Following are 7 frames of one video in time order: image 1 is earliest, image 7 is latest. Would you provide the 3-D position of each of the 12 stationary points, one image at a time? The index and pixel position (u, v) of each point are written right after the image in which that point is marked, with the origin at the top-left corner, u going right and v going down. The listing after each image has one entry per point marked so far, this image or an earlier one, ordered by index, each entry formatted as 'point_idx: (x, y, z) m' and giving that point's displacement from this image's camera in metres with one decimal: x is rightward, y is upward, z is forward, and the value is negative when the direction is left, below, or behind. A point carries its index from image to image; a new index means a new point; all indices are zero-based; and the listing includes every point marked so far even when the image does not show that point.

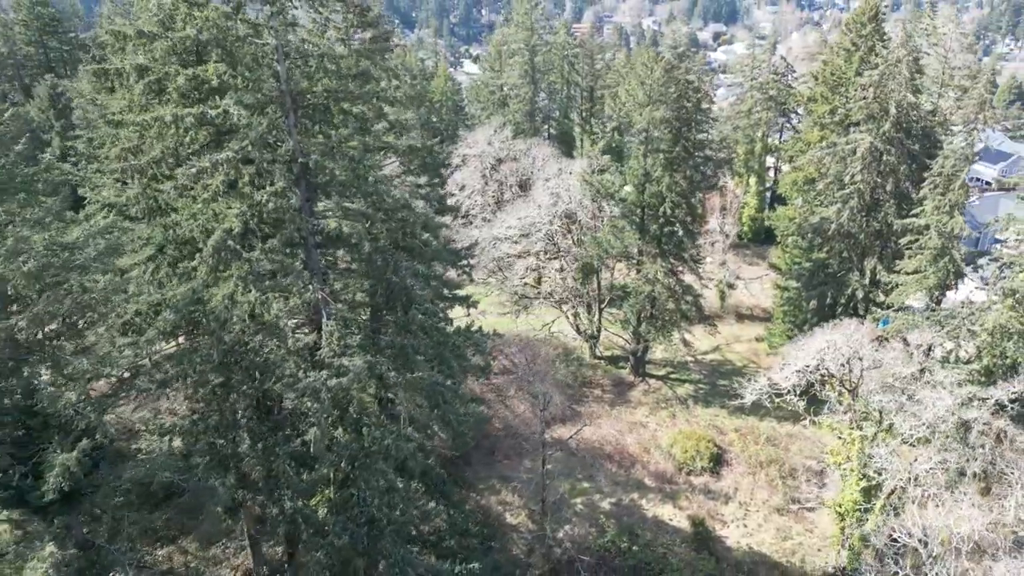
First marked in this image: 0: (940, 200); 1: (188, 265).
0: (+11.5, +2.4, +18.6) m
1: (-4.3, +0.3, +9.2) m
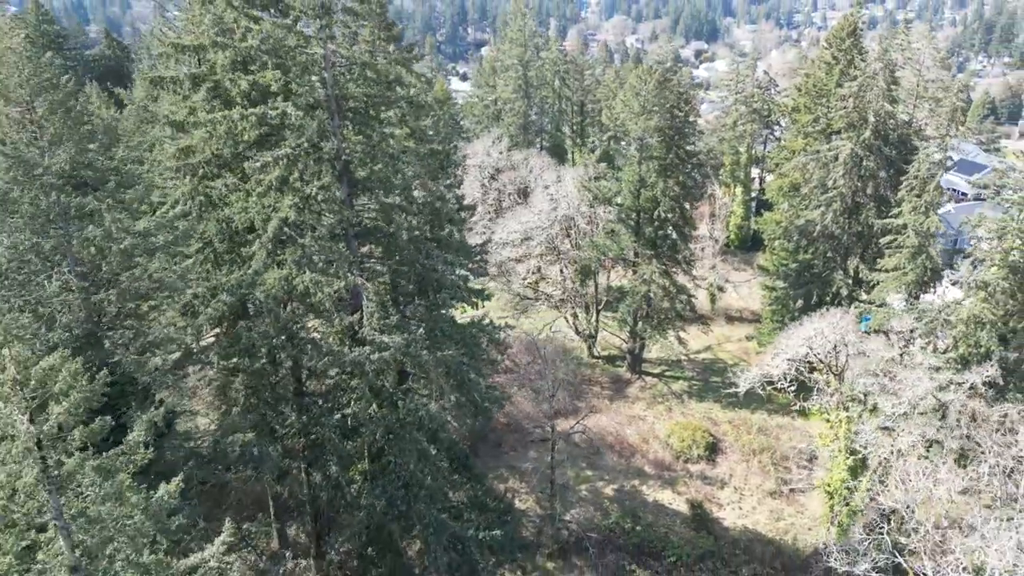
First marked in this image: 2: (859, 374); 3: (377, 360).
0: (+11.6, +2.5, +19.9) m
1: (-4.0, +0.5, +10.2) m
2: (+8.2, -2.0, +16.4) m
3: (-2.0, -1.1, +10.3) m
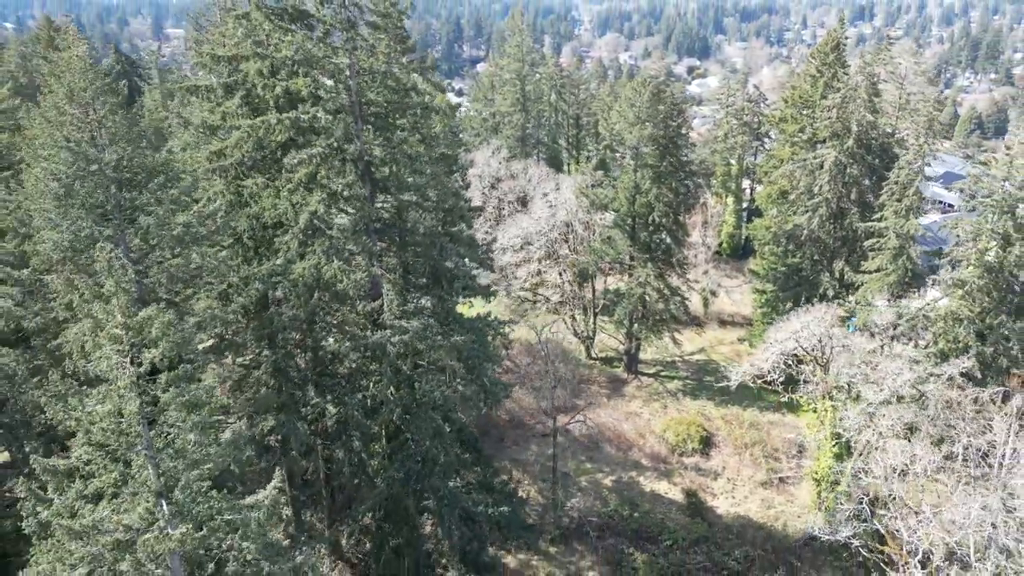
0: (+11.7, +2.5, +21.0) m
1: (-3.8, +0.7, +11.2) m
2: (+8.3, -1.9, +17.4) m
3: (-1.9, -0.9, +11.2) m
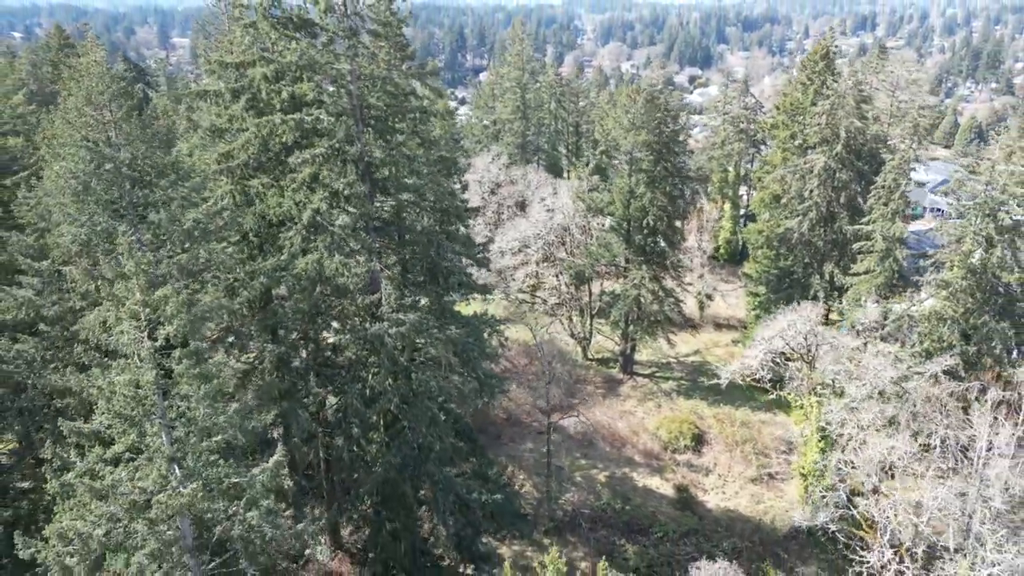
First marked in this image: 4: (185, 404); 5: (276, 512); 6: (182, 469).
0: (+11.6, +2.4, +21.6) m
1: (-4.0, +0.8, +11.8) m
2: (+8.2, -1.9, +18.0) m
3: (-2.0, -0.8, +11.8) m
4: (-3.5, -1.2, +7.3) m
5: (-2.8, -2.6, +8.2) m
6: (-3.5, -1.9, +7.1) m
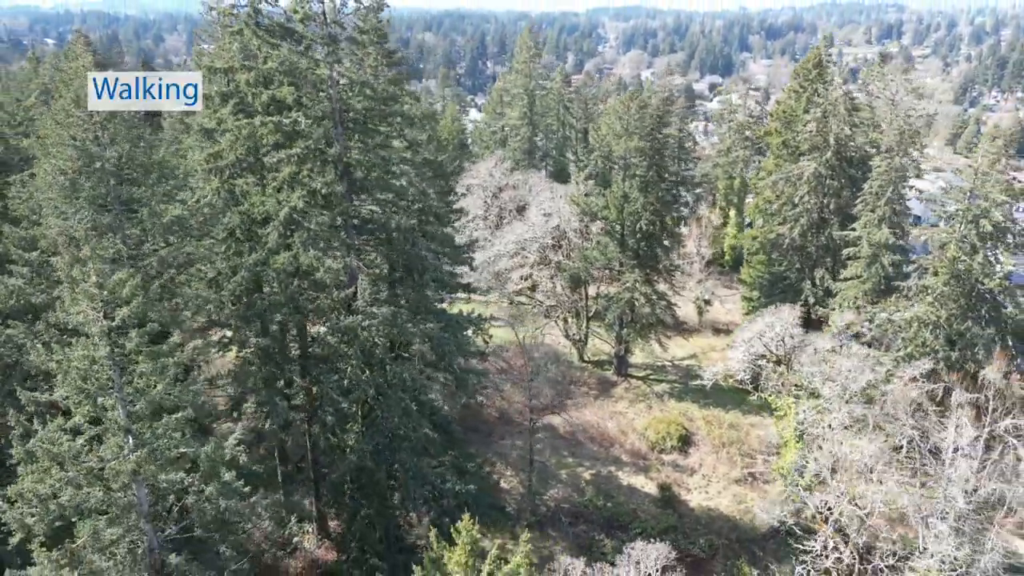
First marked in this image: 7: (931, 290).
0: (+11.3, +2.3, +21.8) m
1: (-4.5, +0.9, +12.5) m
2: (+7.7, -2.0, +18.2) m
3: (-2.6, -0.7, +12.4) m
4: (-4.2, -1.0, +7.9) m
5: (-3.6, -2.5, +8.8) m
6: (-4.2, -1.7, +7.7) m
7: (+11.5, 0.0, +19.0) m
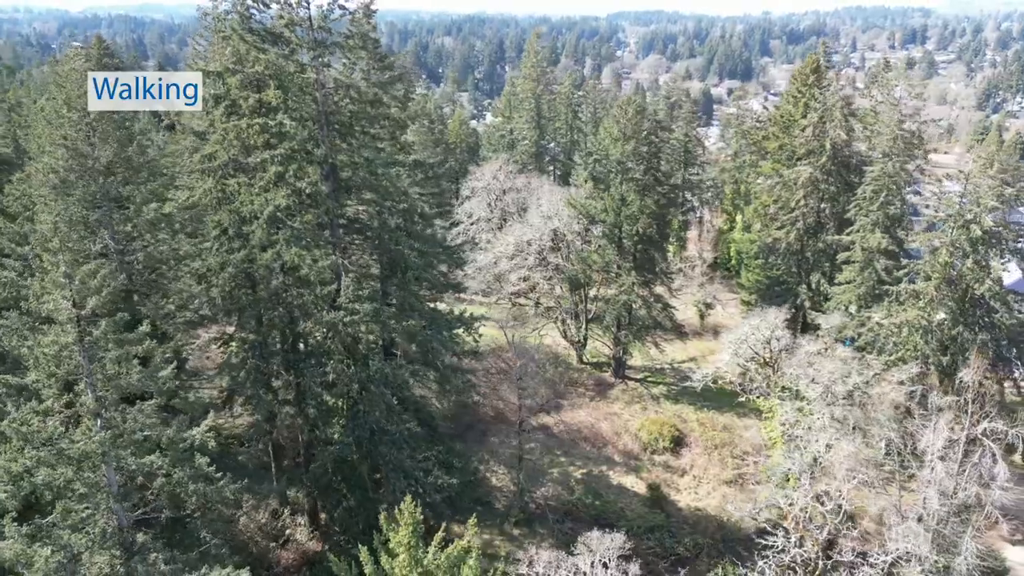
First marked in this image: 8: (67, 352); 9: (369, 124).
0: (+11.2, +2.2, +21.9) m
1: (-4.9, +1.0, +12.9) m
2: (+7.4, -2.0, +18.3) m
3: (-3.0, -0.6, +12.8) m
4: (-4.8, -0.9, +8.3) m
5: (-4.1, -2.4, +9.2) m
6: (-4.7, -1.6, +8.2) m
7: (+11.2, -0.2, +19.0) m
8: (-5.0, -0.7, +7.9) m
9: (-2.9, +3.4, +14.2) m
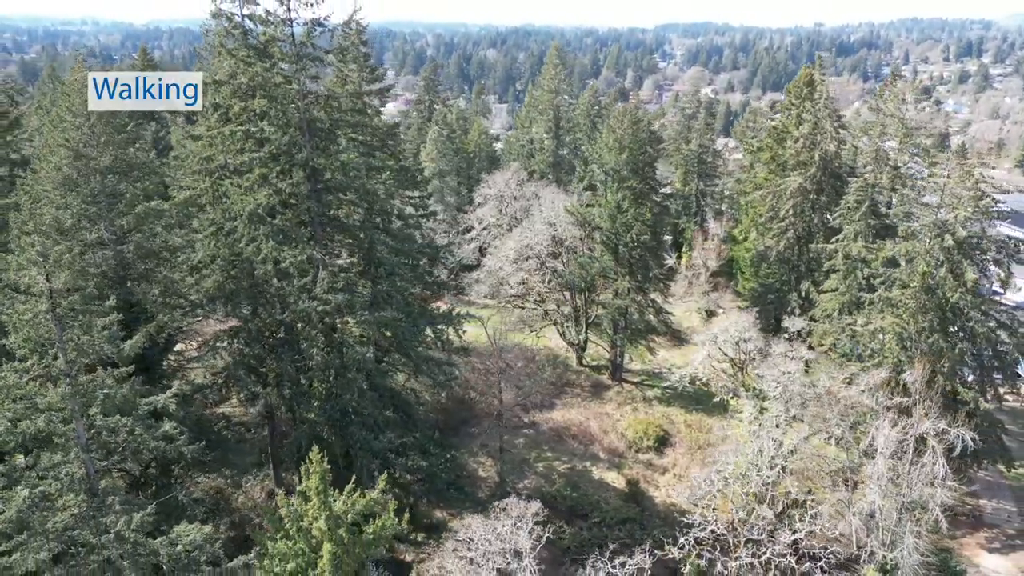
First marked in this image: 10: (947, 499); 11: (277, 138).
0: (+10.9, +1.9, +22.3) m
1: (-5.7, +1.2, +14.3) m
2: (+6.9, -2.2, +18.9) m
3: (-3.8, -0.4, +14.0) m
4: (-5.9, -0.6, +9.6) m
5: (-5.2, -2.1, +10.5) m
6: (-5.9, -1.3, +9.5) m
7: (+10.7, -0.4, +19.4) m
8: (-6.1, -0.4, +9.3) m
9: (-3.6, +3.5, +15.4) m
10: (+9.1, -4.4, +14.6) m
11: (-4.7, +3.1, +14.1) m
